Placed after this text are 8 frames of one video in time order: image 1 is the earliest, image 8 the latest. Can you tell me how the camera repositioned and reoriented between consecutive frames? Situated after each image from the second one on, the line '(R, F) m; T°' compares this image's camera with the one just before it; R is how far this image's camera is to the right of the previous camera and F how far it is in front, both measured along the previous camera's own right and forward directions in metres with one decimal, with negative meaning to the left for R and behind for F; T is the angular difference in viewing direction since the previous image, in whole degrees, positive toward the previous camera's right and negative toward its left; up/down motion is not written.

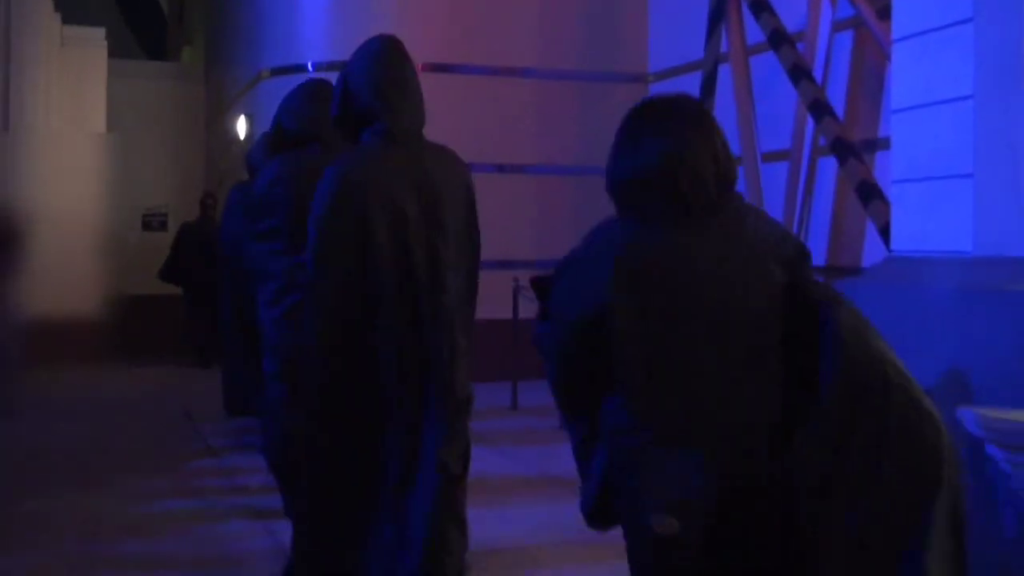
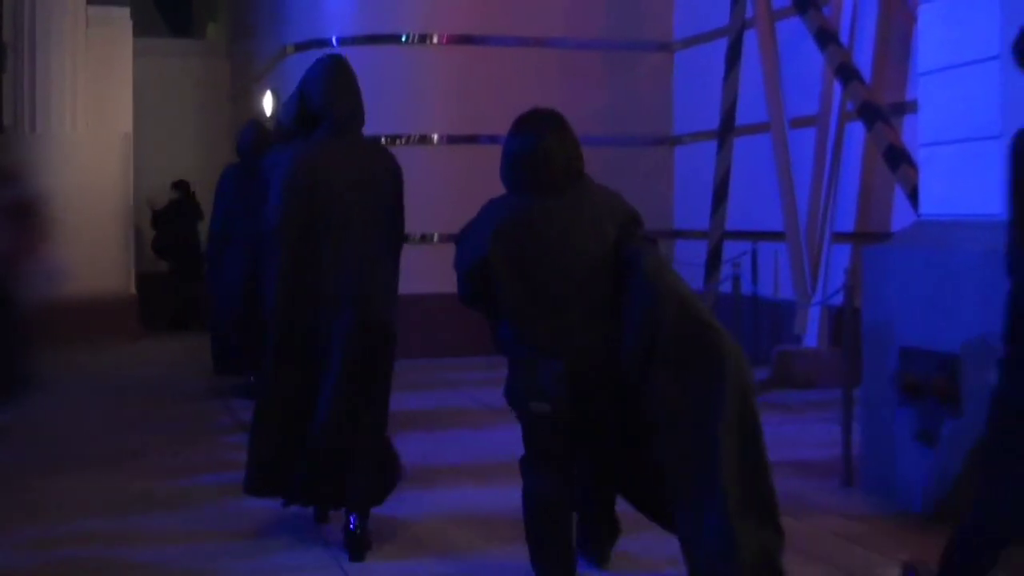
(0.0, 0.0) m; -1°
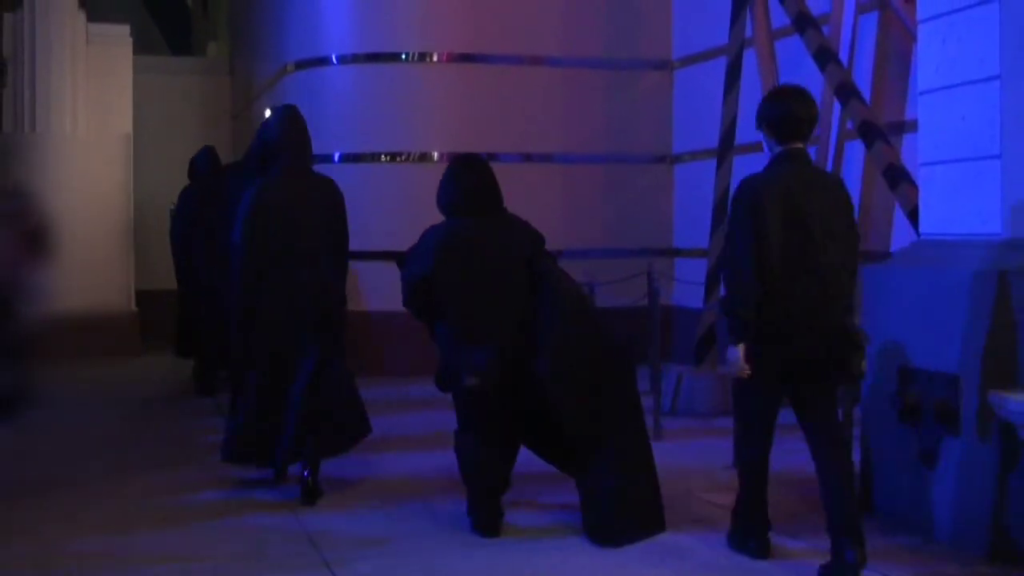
(0.0, 0.0) m; 0°
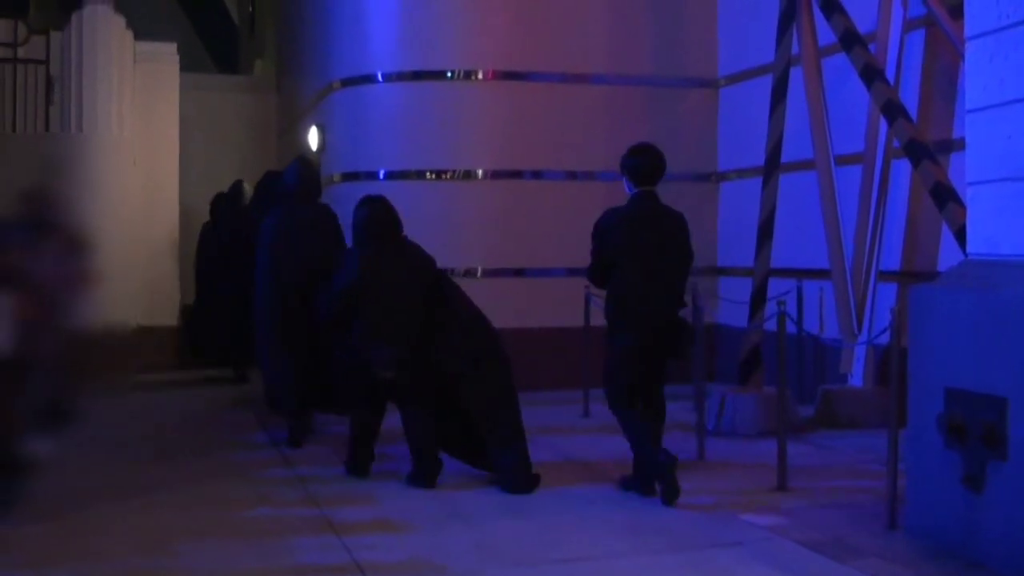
(0.0, 0.0) m; -2°
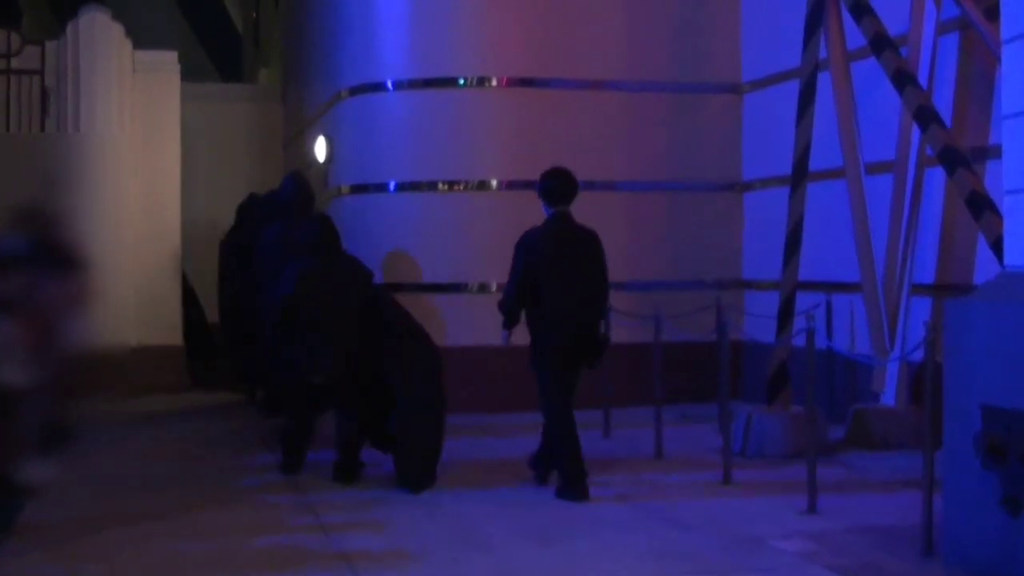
(0.0, +0.5) m; 0°
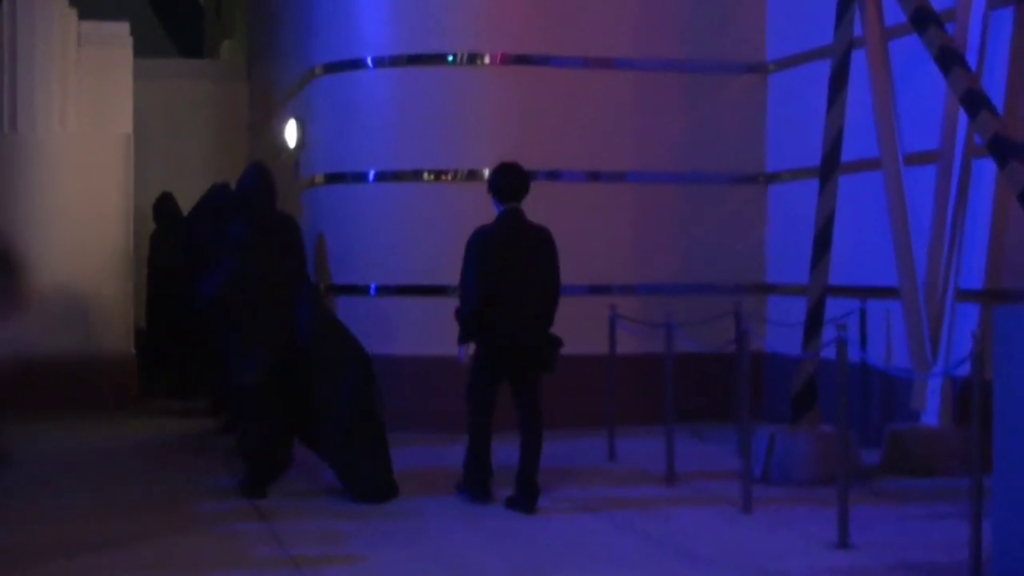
(-0.1, +1.3) m; +1°
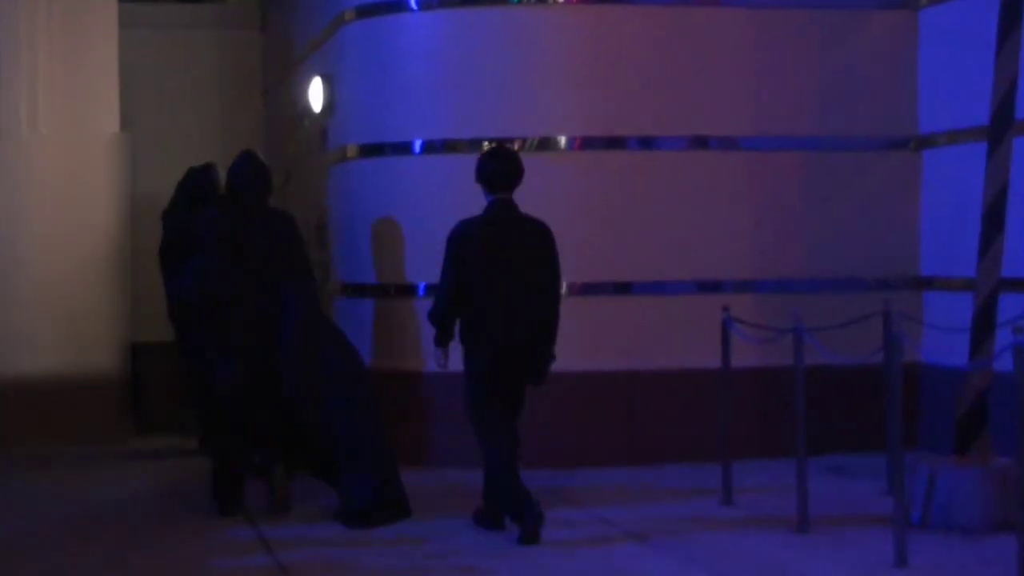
(-0.3, +2.1) m; -1°
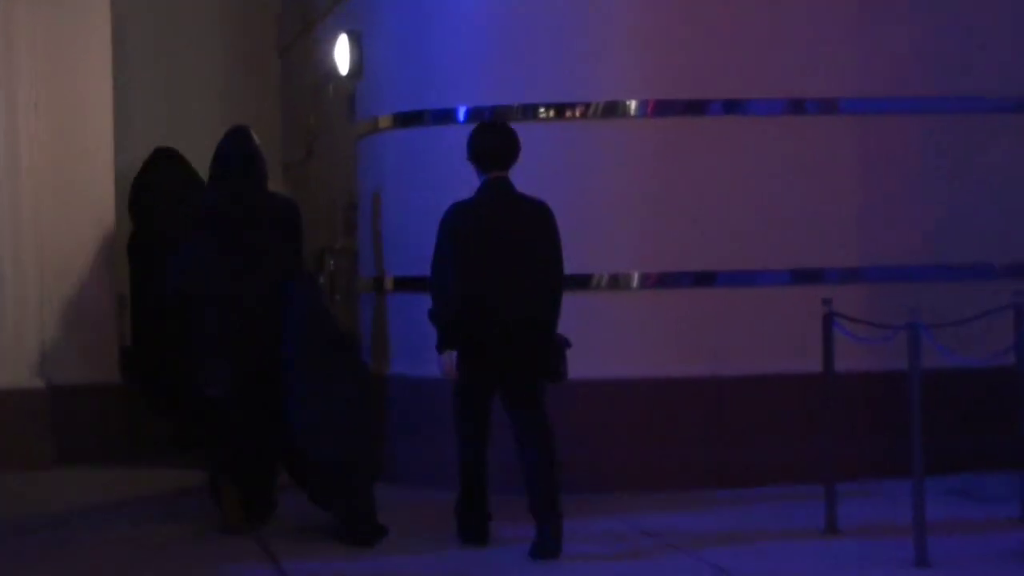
(-0.2, +1.2) m; 0°
